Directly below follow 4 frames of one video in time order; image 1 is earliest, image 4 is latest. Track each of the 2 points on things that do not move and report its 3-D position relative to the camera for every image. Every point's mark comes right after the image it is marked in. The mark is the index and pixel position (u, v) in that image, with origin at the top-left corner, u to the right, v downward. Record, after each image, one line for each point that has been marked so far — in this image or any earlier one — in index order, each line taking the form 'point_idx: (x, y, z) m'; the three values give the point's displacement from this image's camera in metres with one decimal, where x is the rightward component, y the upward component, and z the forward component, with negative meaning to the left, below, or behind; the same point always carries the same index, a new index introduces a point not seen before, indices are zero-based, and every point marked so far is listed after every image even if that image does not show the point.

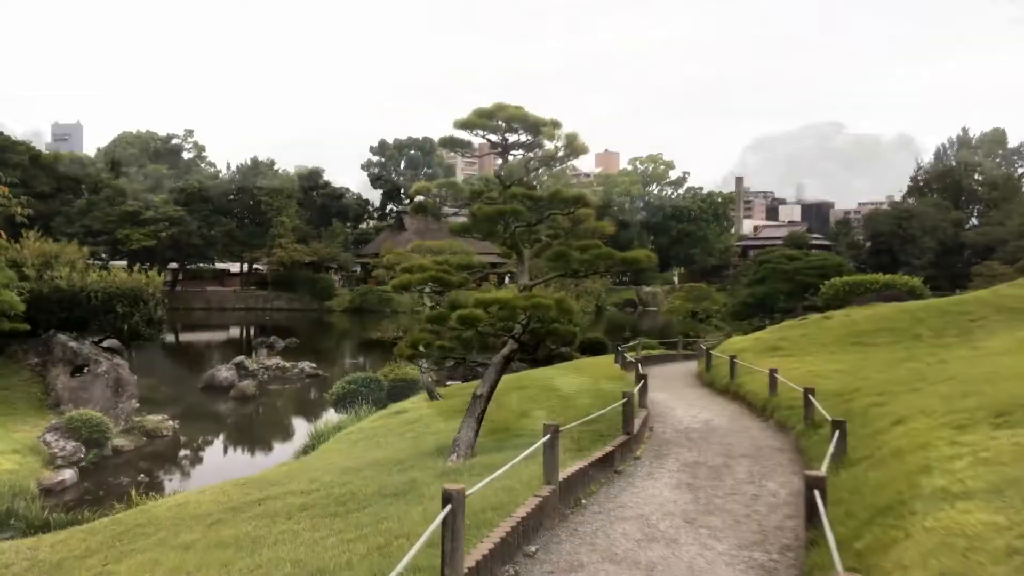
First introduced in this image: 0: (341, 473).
0: (-2.4, -2.7, +10.1) m
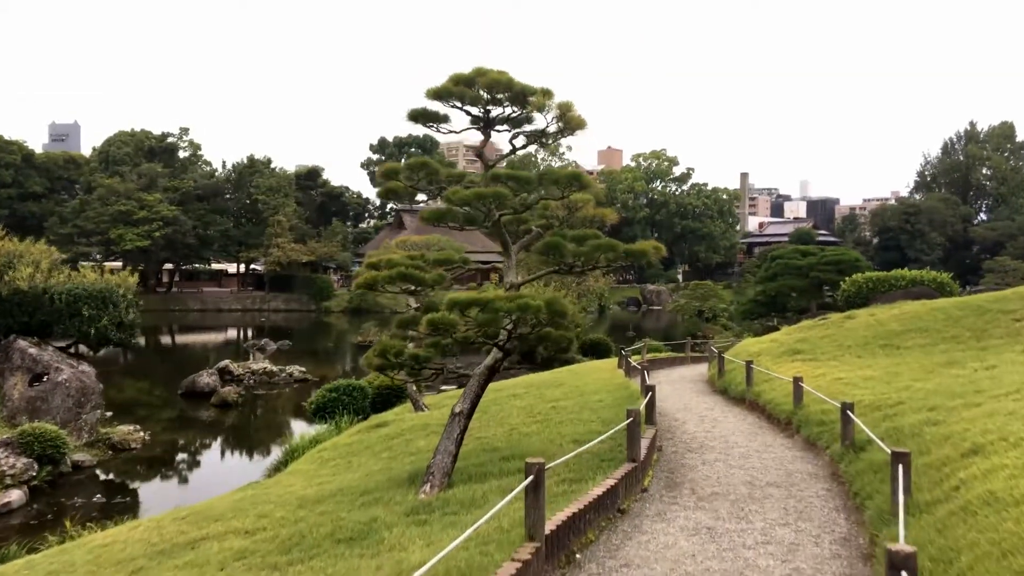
0: (-2.6, -2.7, +8.6) m
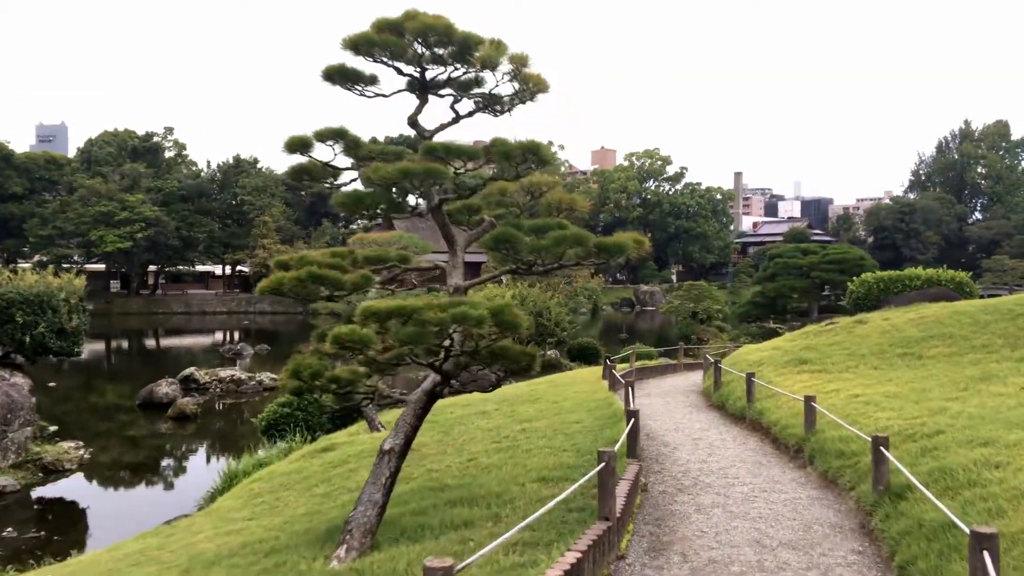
0: (-3.2, -2.7, +6.7) m
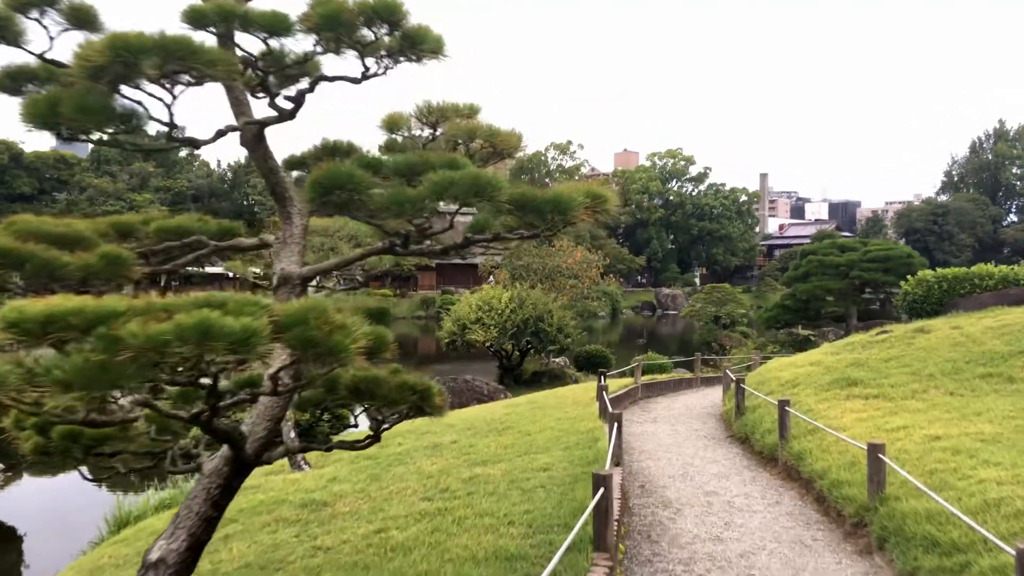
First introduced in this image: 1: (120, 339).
0: (-3.9, -2.7, +3.9) m
1: (-1.5, -0.2, +2.8) m
